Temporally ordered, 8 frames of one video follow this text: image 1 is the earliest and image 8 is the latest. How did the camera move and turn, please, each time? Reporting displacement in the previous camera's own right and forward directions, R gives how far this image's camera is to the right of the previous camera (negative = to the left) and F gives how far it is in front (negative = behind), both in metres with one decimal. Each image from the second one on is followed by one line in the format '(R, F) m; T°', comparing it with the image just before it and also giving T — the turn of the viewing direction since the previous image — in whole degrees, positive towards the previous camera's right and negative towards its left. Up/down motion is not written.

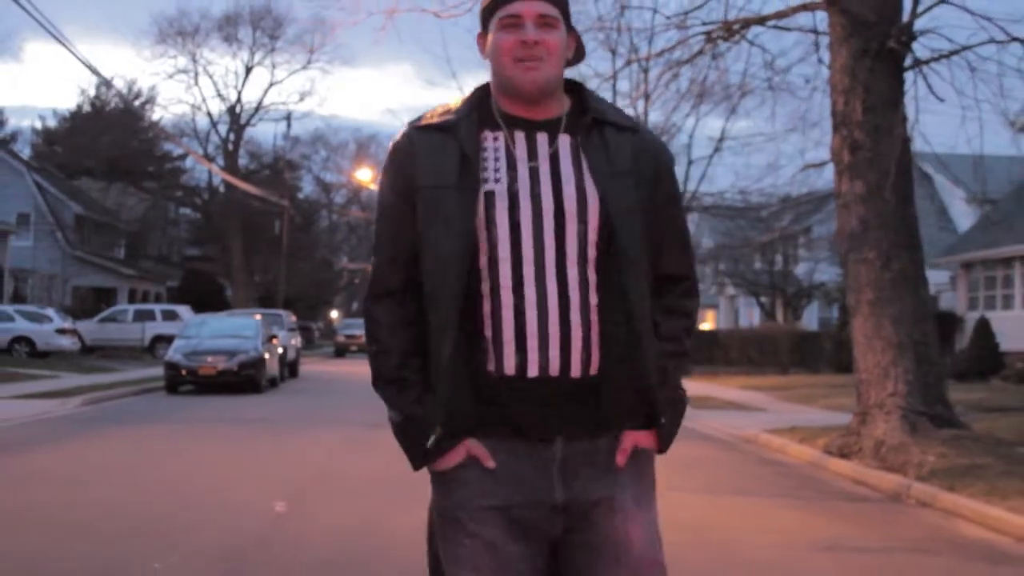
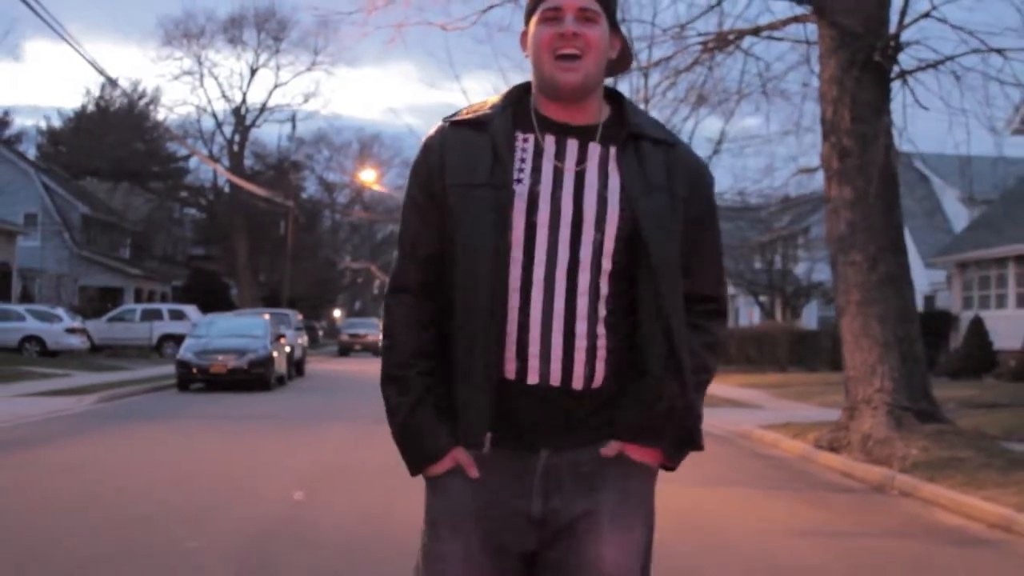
(0.0, -0.5) m; 0°
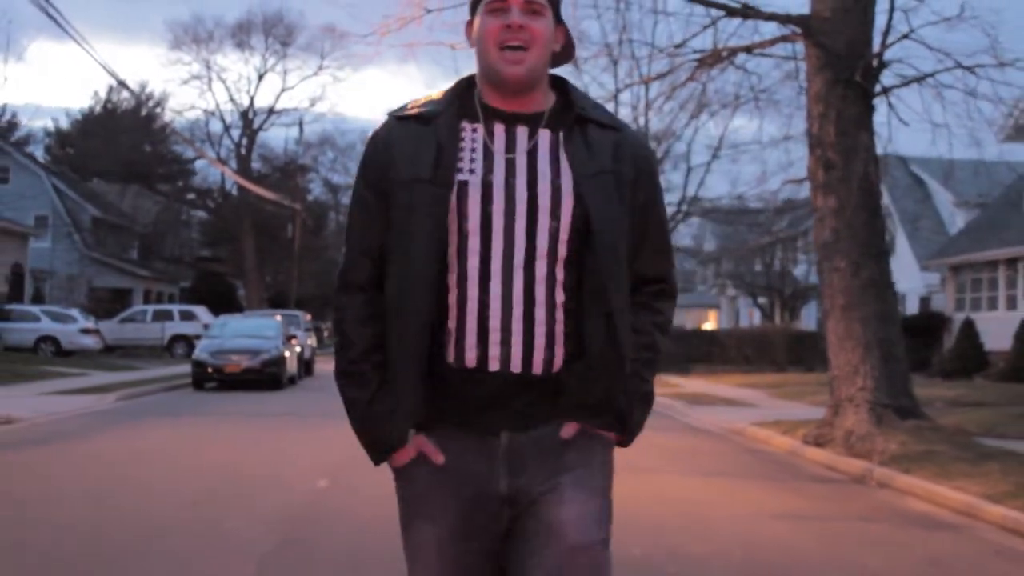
(0.0, -0.8) m; 0°
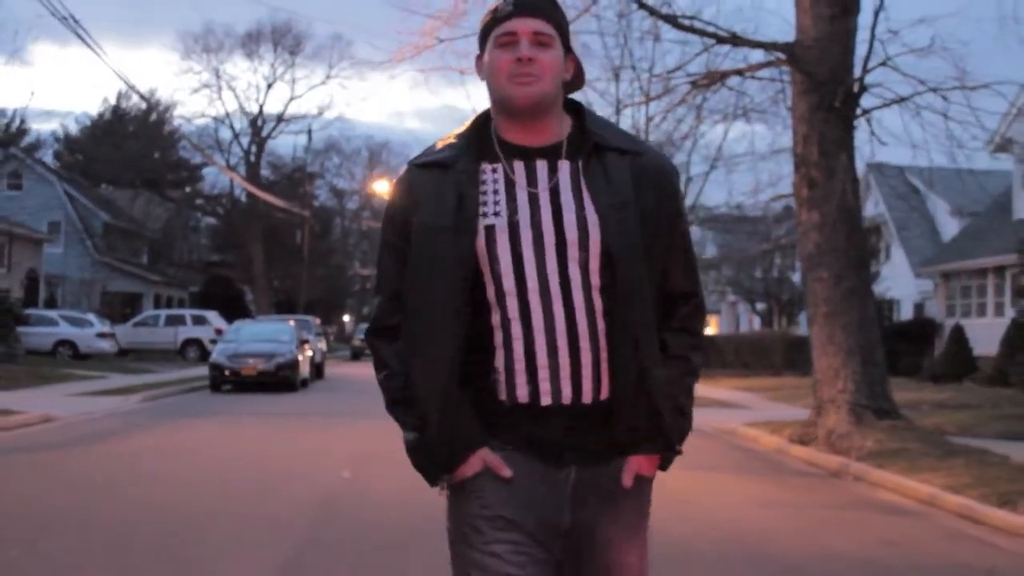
(0.0, -1.0) m; 0°
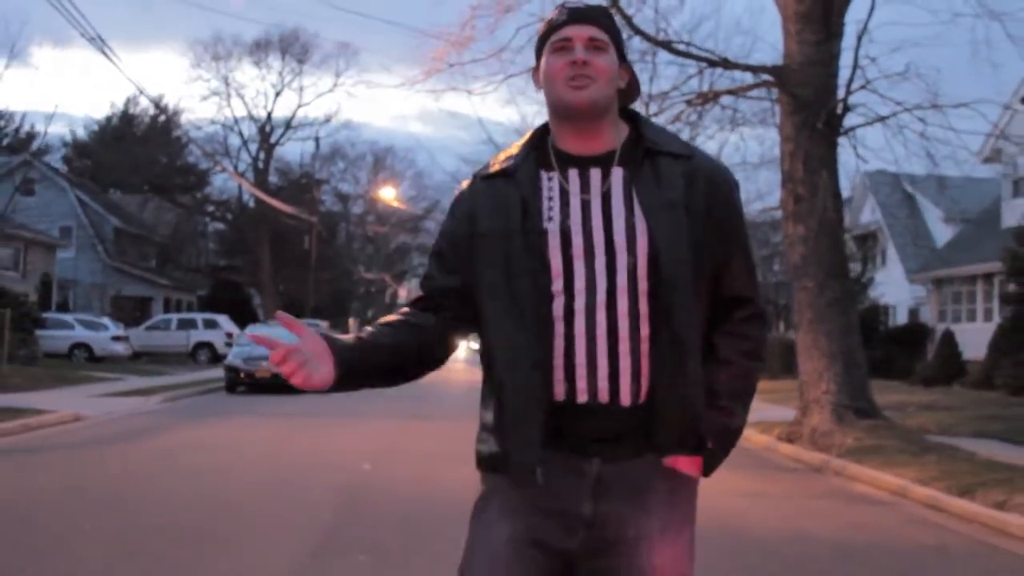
(0.0, -1.0) m; 0°
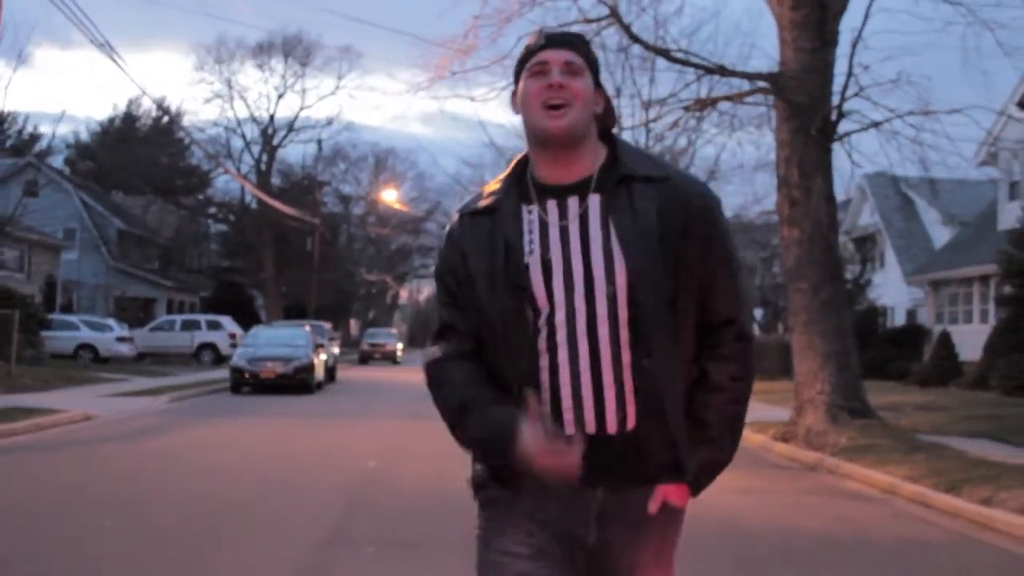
(0.0, -0.3) m; 0°
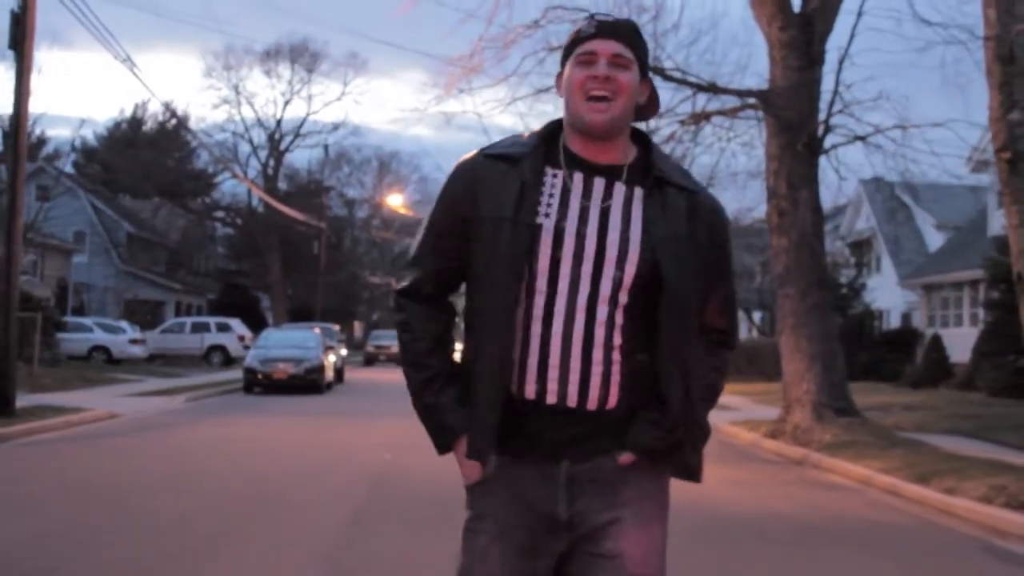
(0.0, -0.9) m; 0°
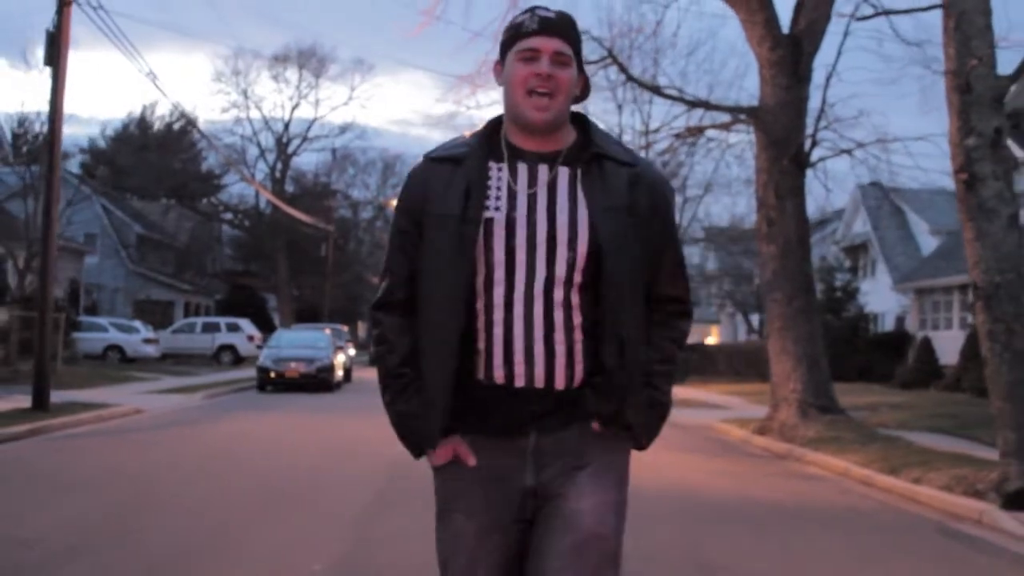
(0.0, -1.1) m; 0°
